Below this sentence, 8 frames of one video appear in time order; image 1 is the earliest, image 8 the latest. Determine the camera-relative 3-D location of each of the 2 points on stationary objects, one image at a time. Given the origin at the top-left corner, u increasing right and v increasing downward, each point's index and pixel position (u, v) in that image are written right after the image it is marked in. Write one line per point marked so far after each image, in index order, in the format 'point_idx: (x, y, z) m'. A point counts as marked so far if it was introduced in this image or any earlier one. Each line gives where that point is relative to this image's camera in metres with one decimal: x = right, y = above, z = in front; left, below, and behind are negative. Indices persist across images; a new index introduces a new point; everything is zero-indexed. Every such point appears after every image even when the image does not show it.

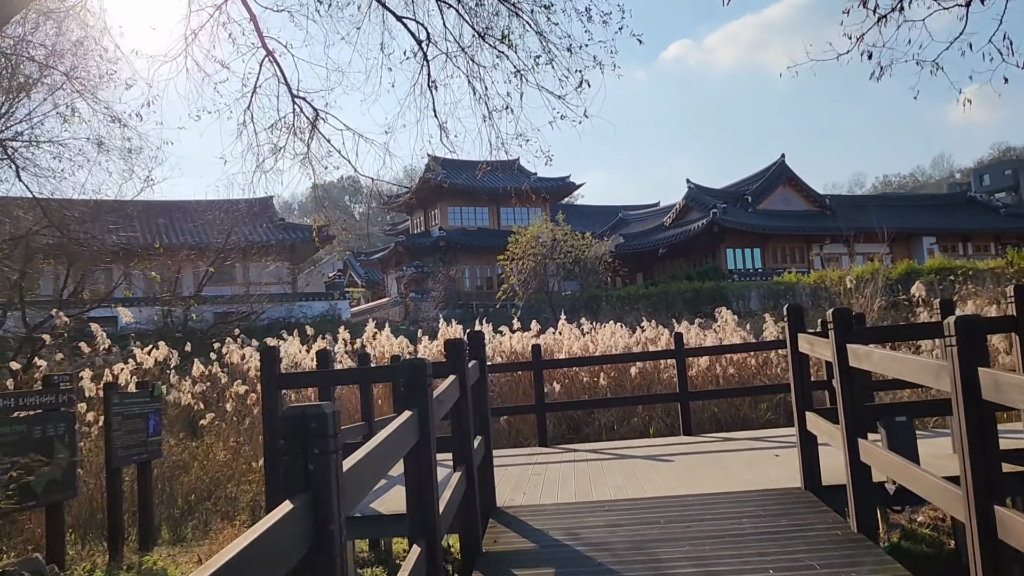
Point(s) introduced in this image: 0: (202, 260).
0: (-3.8, +0.3, +10.6) m
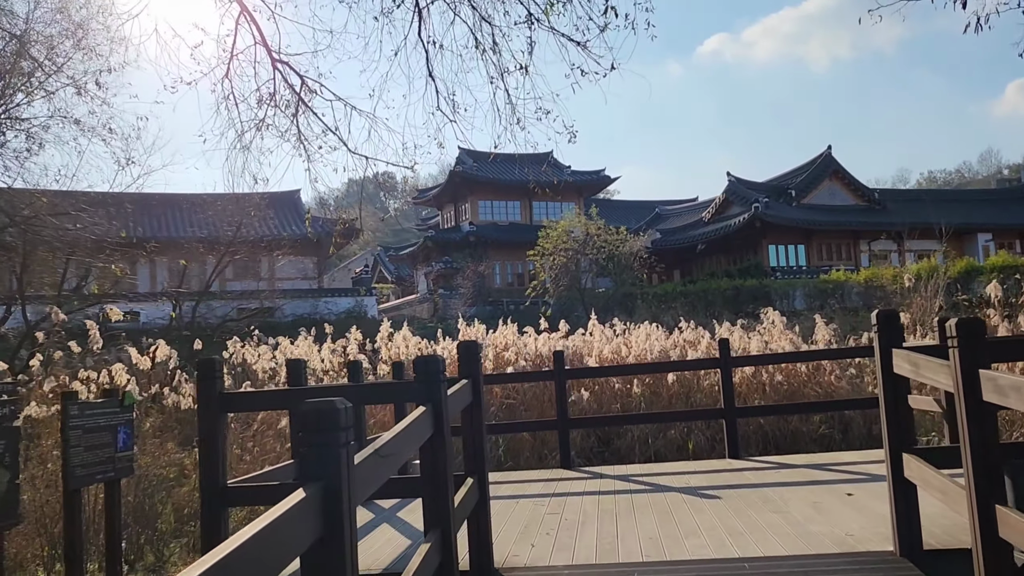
0: (-3.5, +0.4, +10.0) m
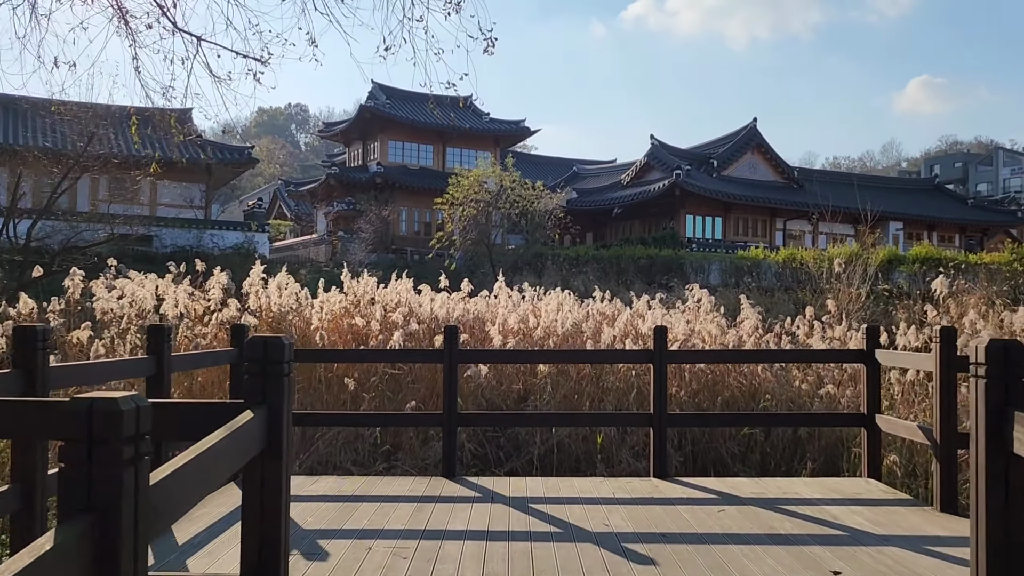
0: (-4.5, +1.2, +8.5) m
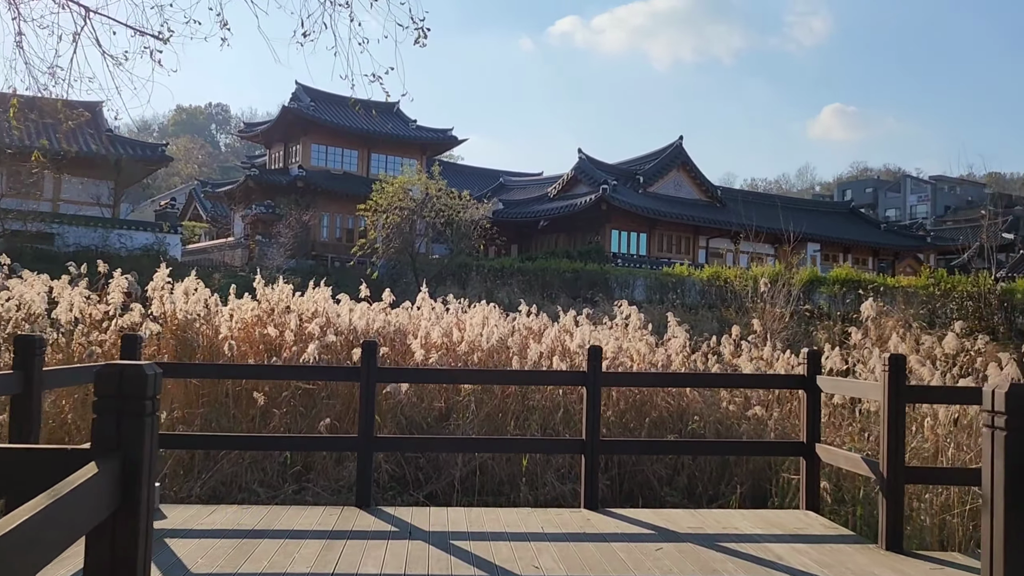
0: (-5.1, +1.2, +7.8) m
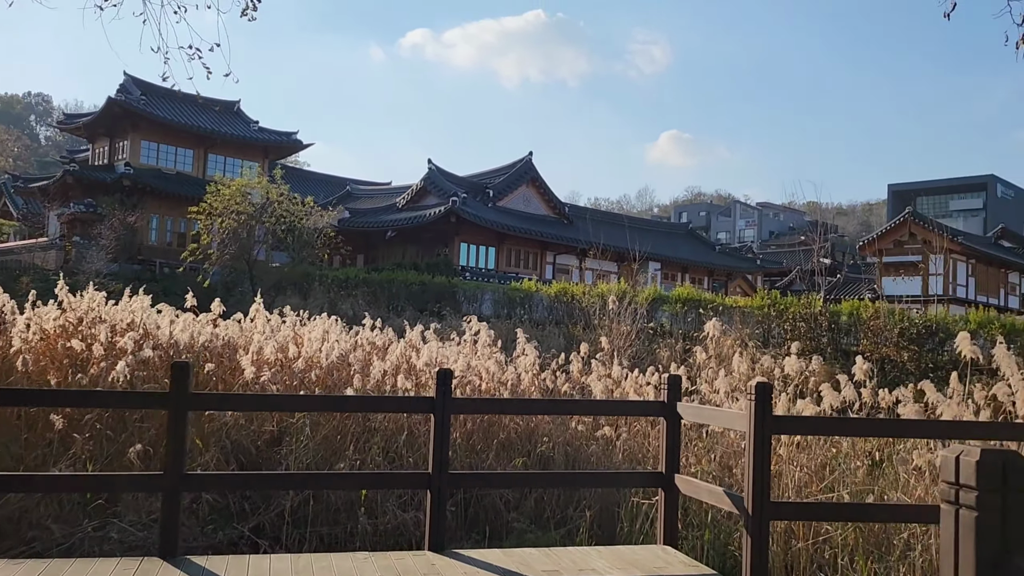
0: (-6.3, +1.2, +6.4) m
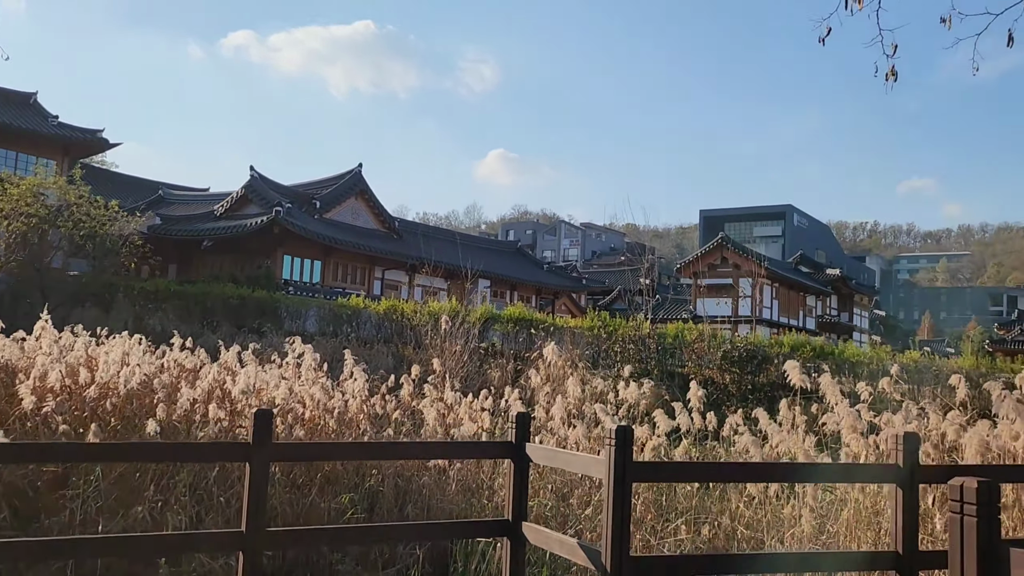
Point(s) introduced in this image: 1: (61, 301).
0: (-7.4, +1.2, +4.8) m
1: (-6.6, -0.2, +12.7) m
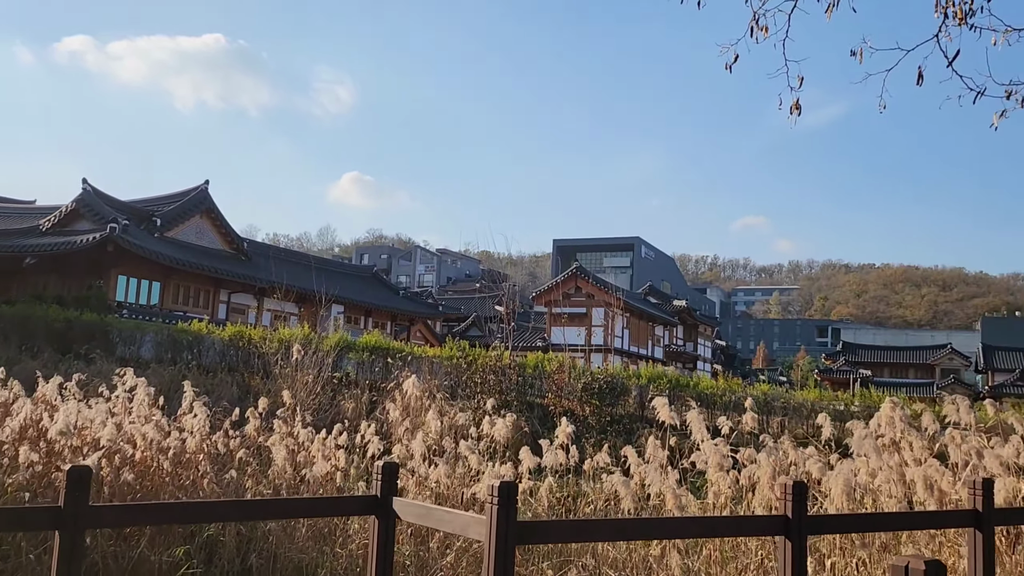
0: (-7.9, +1.2, +3.2) m
1: (-8.6, -0.4, +11.2) m
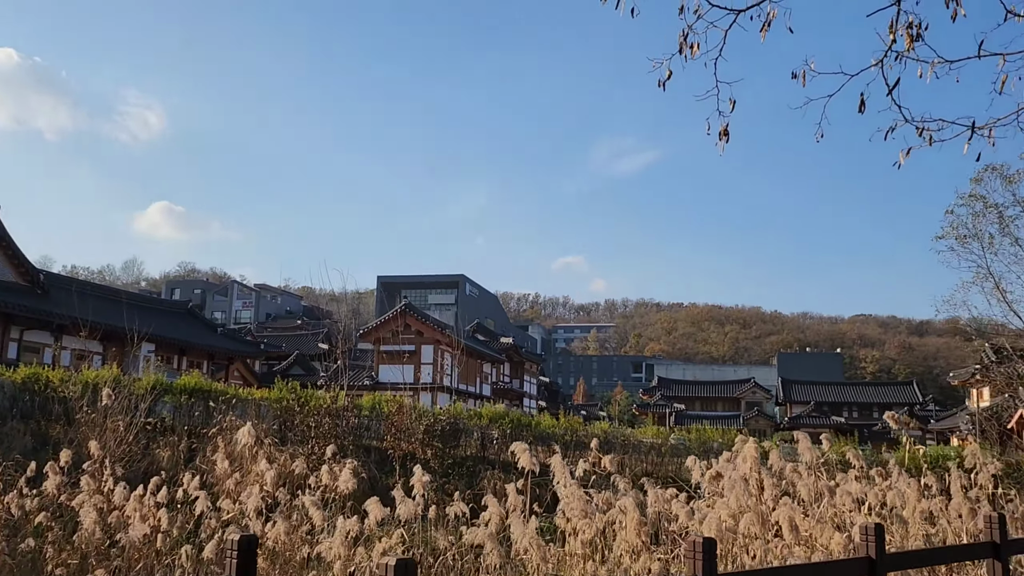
0: (-8.2, +1.1, +1.3) m
1: (-10.4, -0.8, +8.9) m
